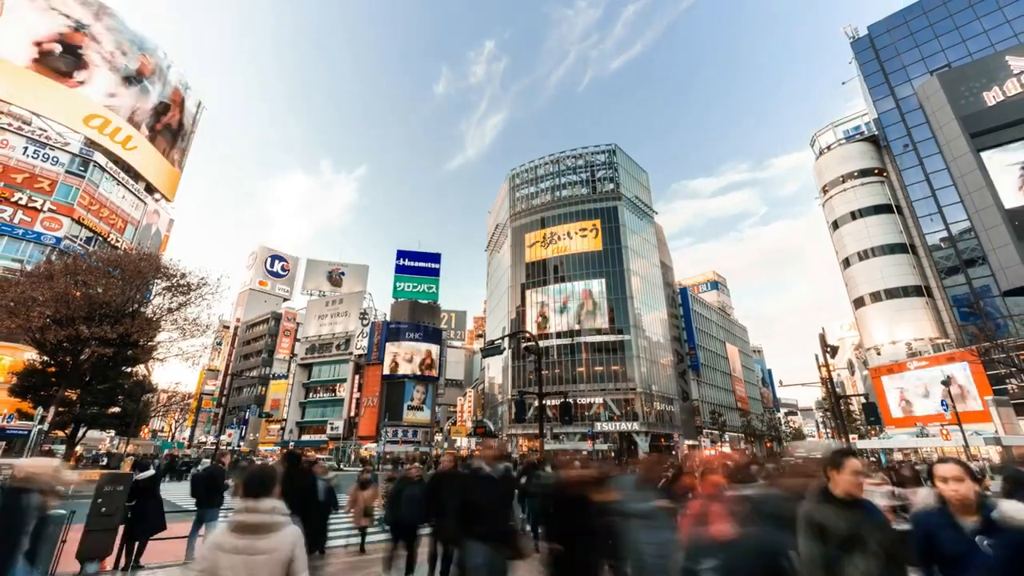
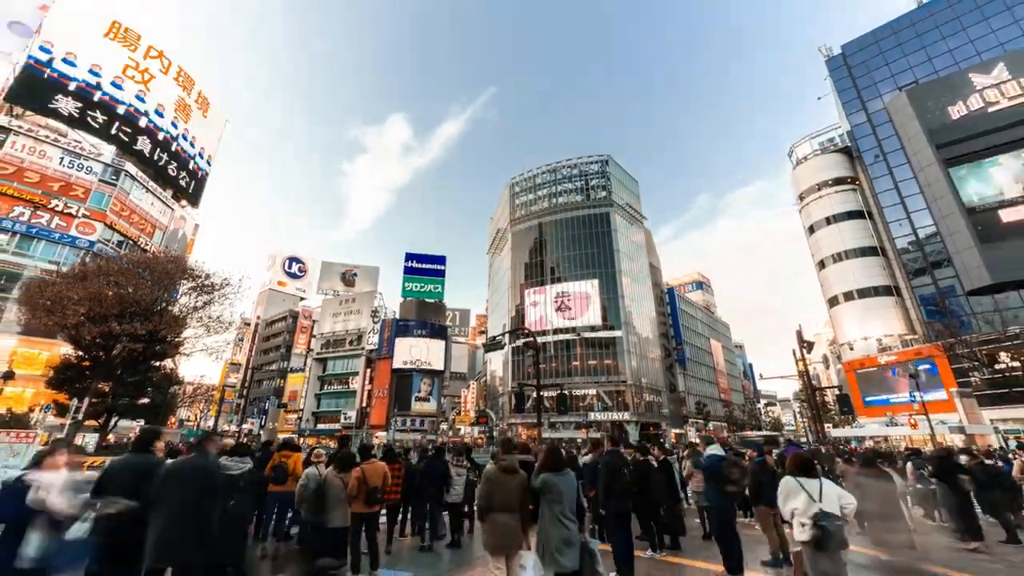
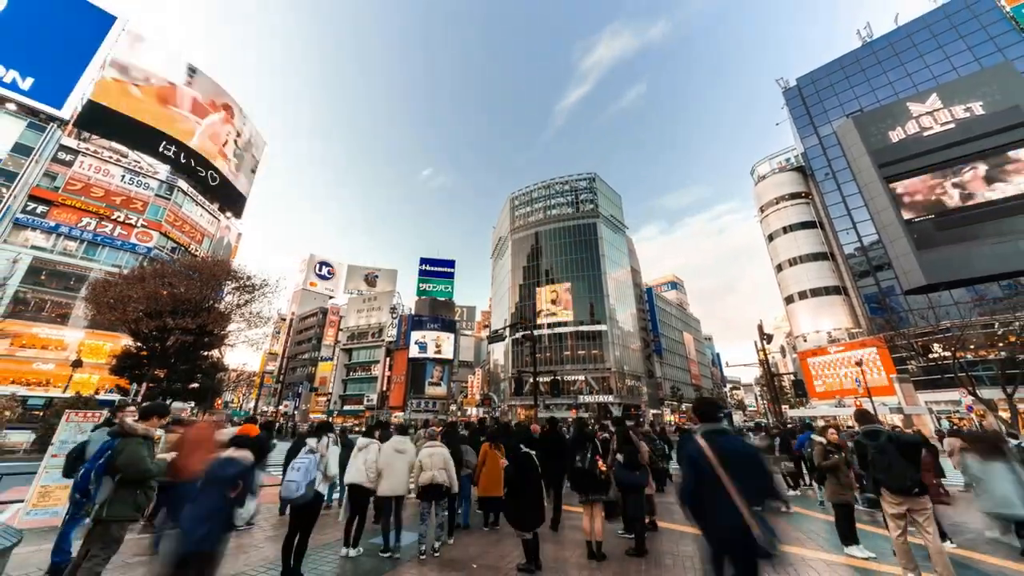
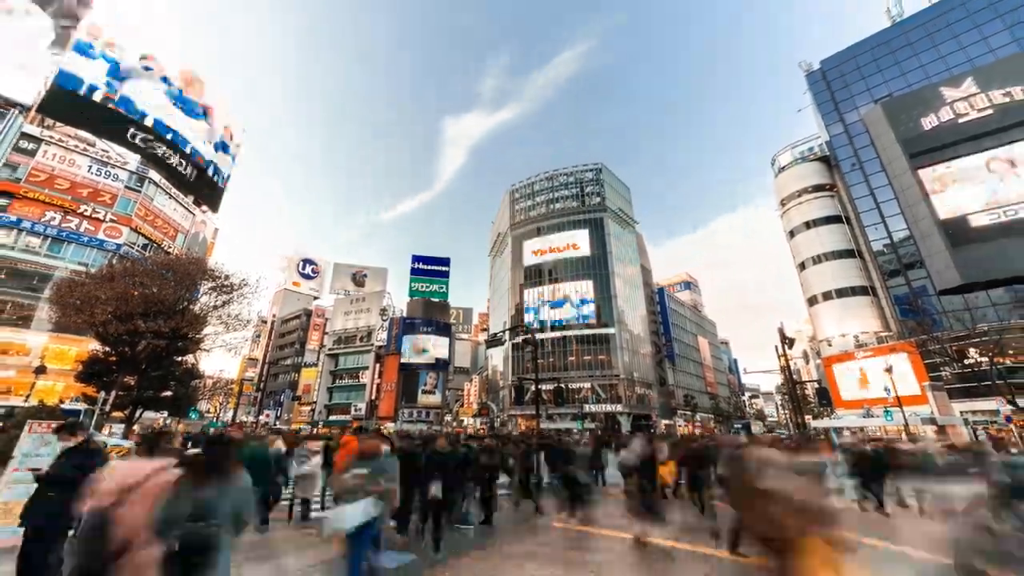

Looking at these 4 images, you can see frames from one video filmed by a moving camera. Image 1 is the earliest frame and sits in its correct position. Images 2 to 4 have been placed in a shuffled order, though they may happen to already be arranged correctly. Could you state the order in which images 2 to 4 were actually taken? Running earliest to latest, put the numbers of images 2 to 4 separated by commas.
2, 4, 3
